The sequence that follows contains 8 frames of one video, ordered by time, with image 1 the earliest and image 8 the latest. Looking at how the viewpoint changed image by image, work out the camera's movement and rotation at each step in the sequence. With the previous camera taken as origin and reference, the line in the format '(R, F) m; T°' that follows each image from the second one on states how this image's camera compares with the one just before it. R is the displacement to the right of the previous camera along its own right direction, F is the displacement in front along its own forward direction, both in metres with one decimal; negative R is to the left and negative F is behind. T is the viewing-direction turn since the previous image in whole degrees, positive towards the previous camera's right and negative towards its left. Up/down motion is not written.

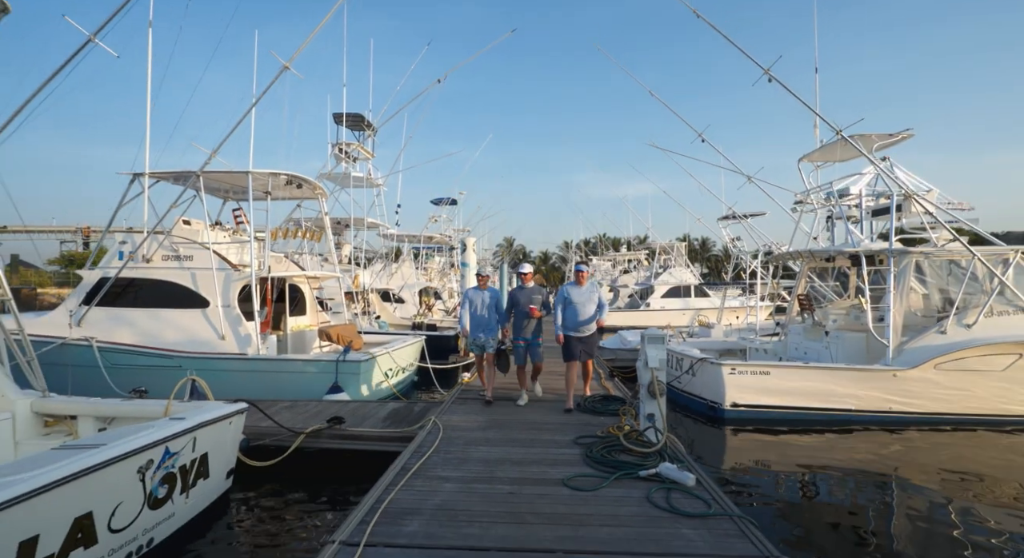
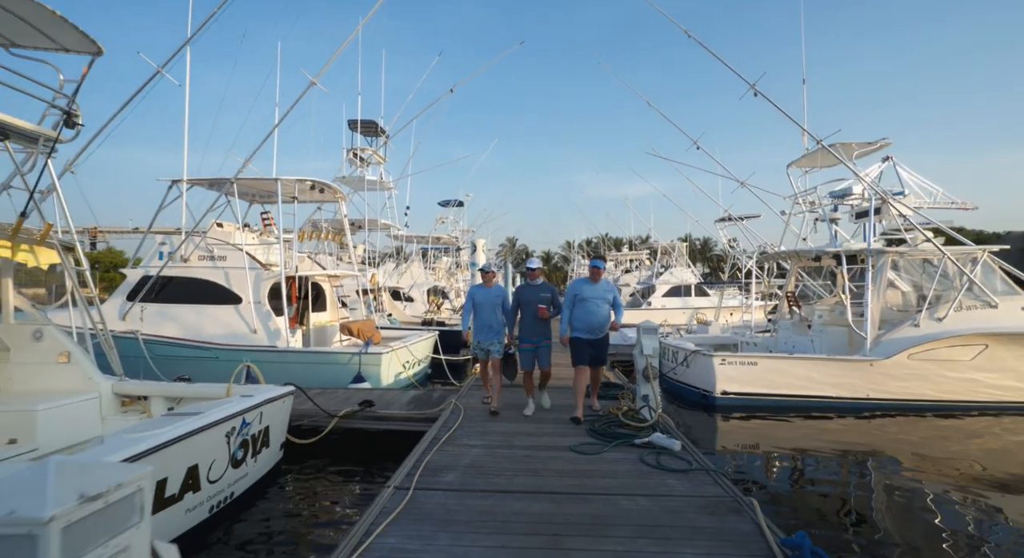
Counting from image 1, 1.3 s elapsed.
(-0.1, -0.7) m; 0°
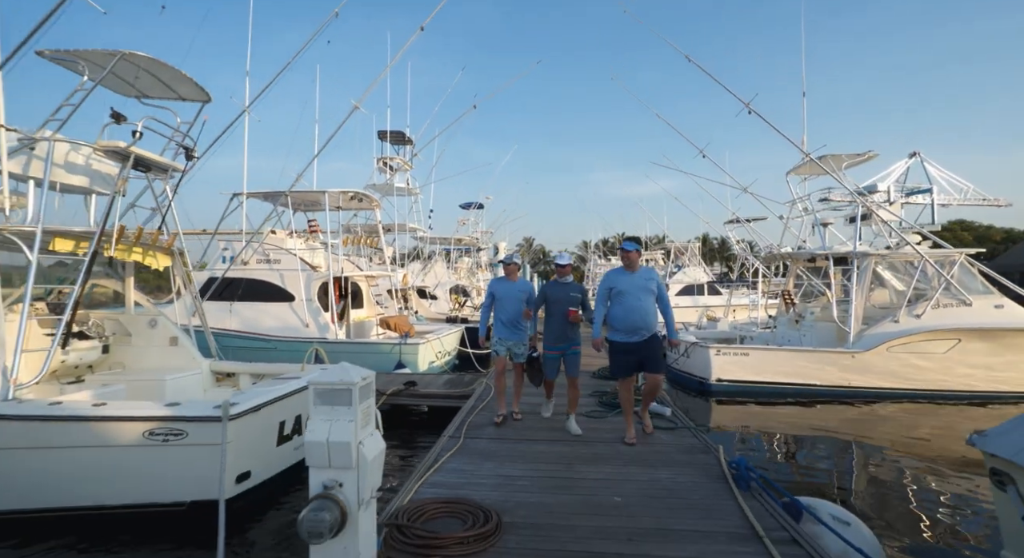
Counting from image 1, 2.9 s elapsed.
(-0.1, -1.0) m; -2°
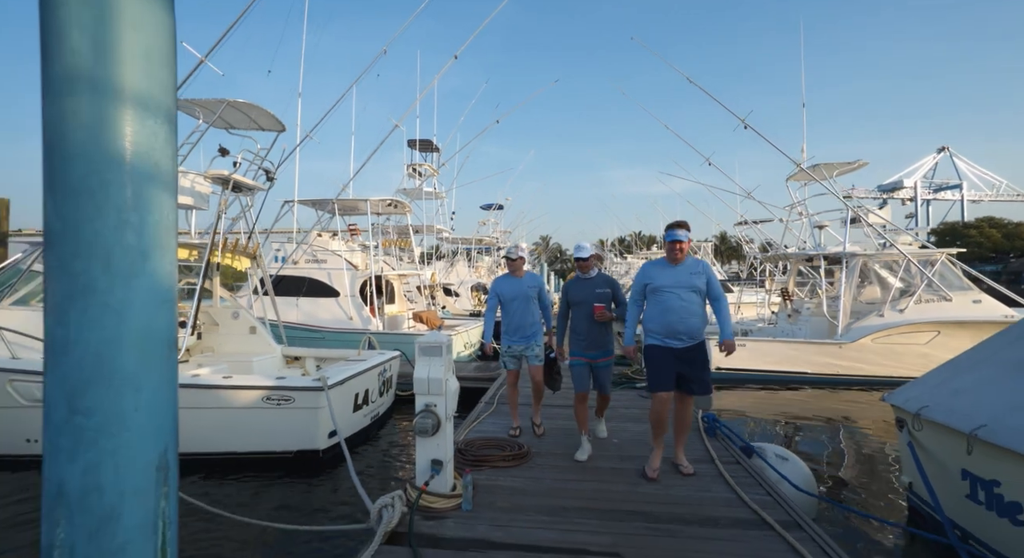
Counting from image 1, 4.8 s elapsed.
(-0.1, -1.1) m; -2°
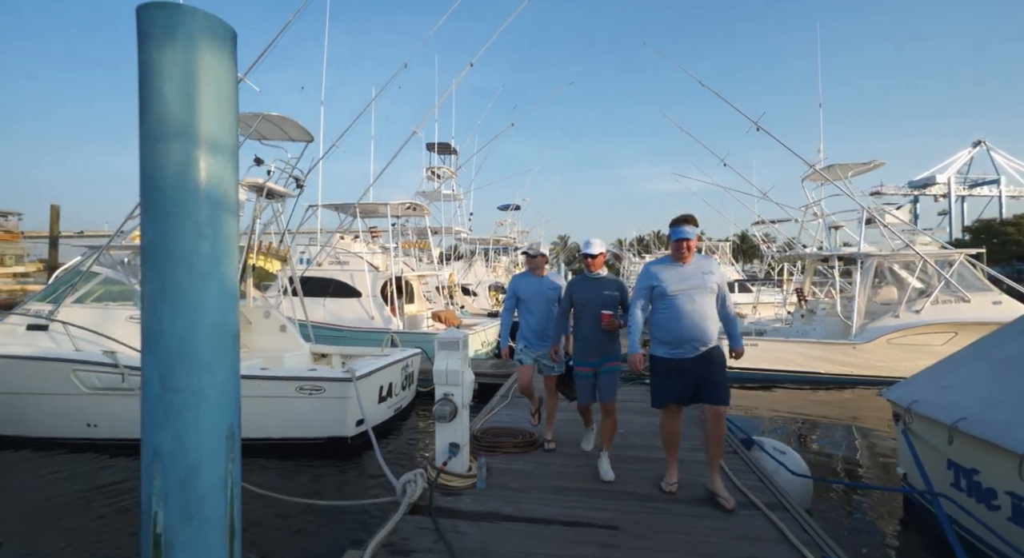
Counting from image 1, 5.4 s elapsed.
(+0.1, -0.3) m; -2°
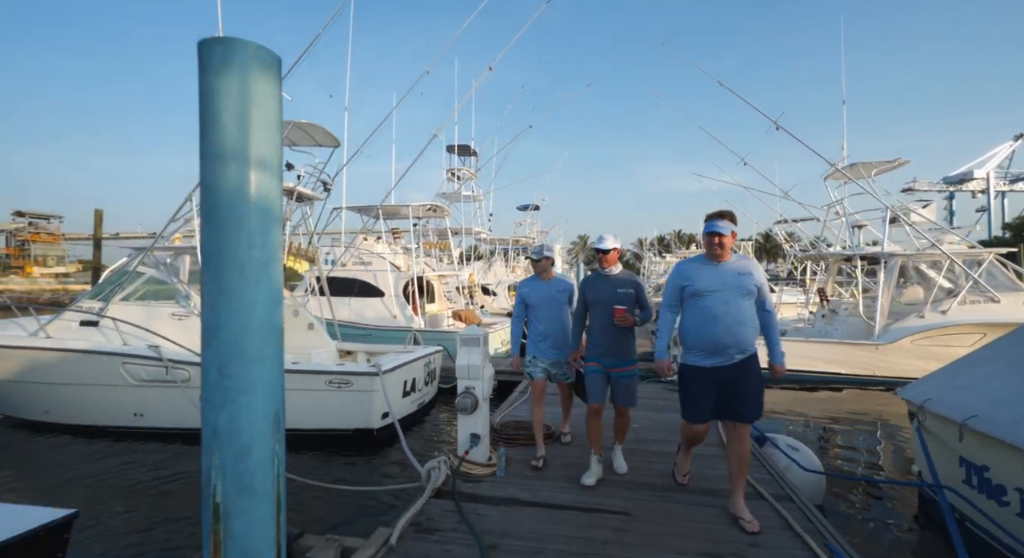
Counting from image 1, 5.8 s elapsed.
(0.0, -0.2) m; -2°
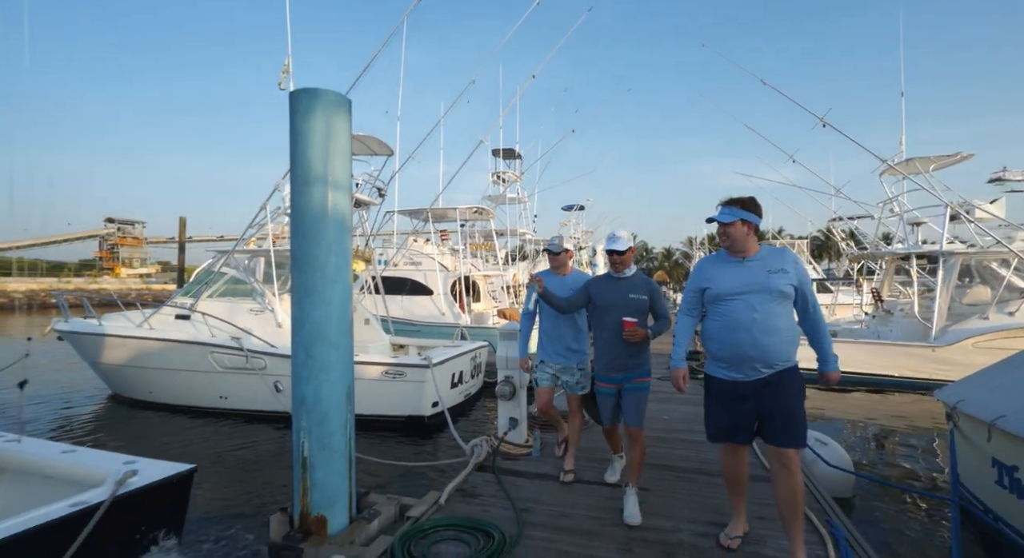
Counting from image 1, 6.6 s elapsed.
(+0.1, -0.3) m; -5°
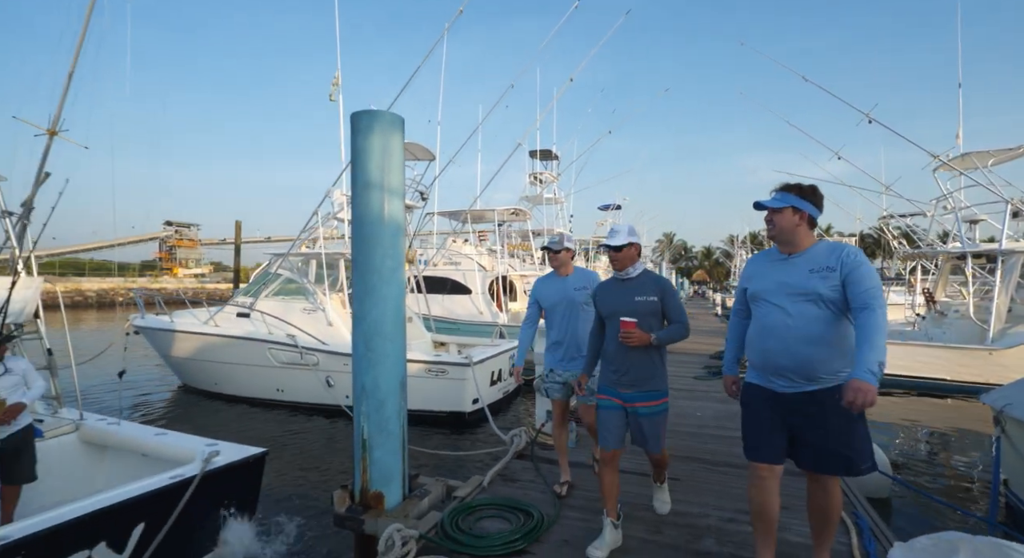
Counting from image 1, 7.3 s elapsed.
(0.0, -0.2) m; -4°
